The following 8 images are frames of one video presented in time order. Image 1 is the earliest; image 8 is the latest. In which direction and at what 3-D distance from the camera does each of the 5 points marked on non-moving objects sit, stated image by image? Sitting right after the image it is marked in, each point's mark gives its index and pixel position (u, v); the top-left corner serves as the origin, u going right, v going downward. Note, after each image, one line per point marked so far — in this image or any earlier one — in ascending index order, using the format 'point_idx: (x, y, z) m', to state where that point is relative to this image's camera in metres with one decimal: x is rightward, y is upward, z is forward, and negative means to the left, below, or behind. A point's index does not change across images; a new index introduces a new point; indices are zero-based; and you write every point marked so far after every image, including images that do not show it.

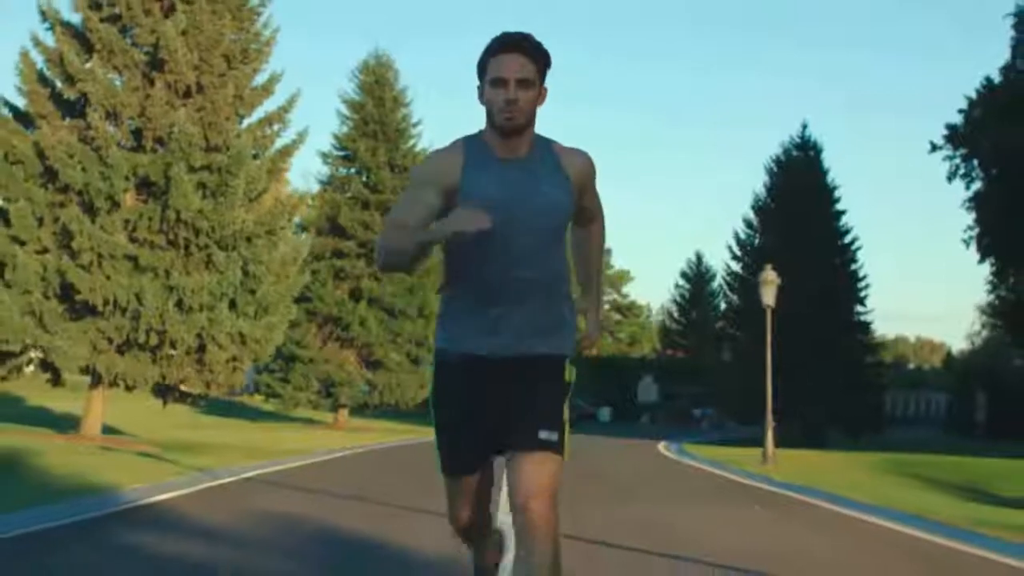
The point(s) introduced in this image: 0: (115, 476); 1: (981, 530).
0: (-5.0, -2.4, +18.9) m
1: (+6.4, -3.1, +19.4) m
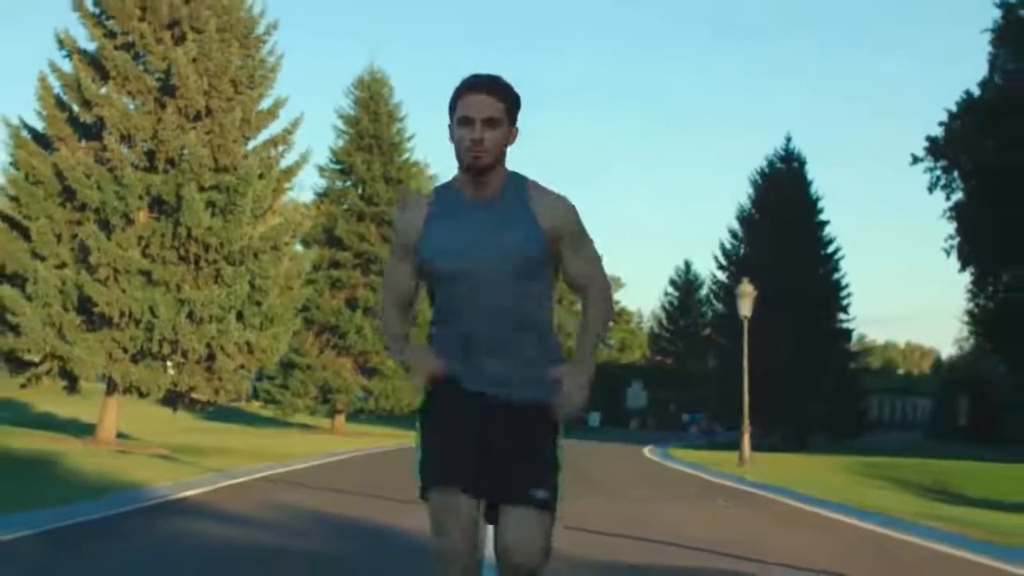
0: (-5.1, -2.6, +20.6) m
1: (+6.3, -3.3, +21.1) m
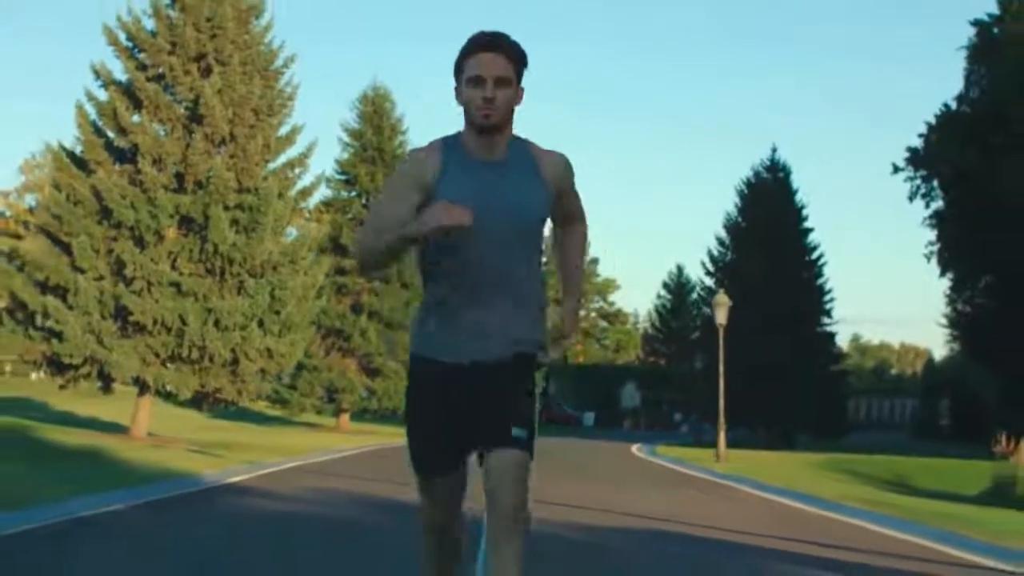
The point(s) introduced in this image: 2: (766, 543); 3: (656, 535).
0: (-5.2, -2.8, +23.5) m
1: (+6.2, -3.5, +24.1) m
2: (+2.8, -2.7, +16.1) m
3: (+1.6, -2.7, +16.3) m
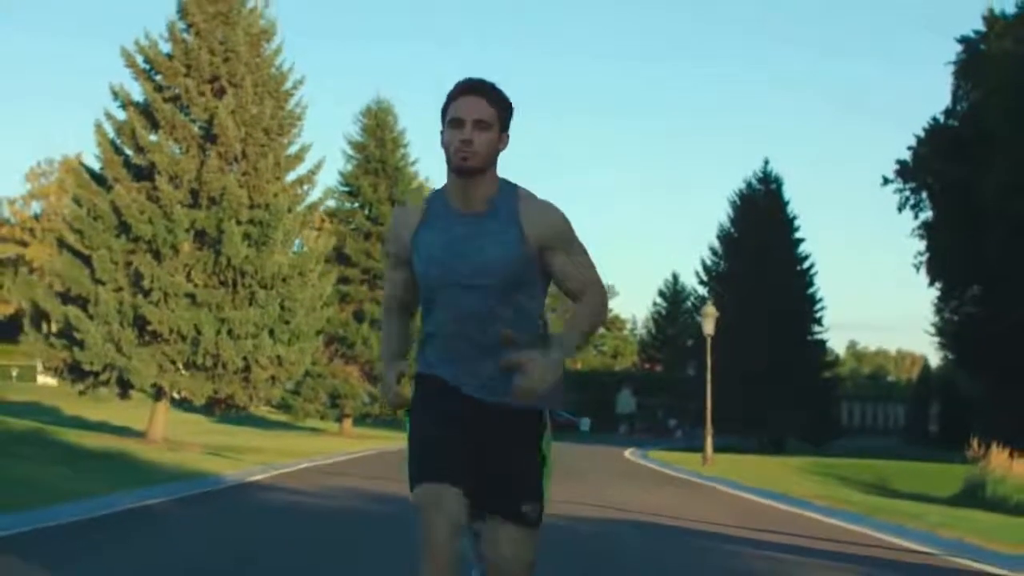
0: (-5.2, -3.1, +25.2) m
1: (+6.1, -3.8, +25.8) m
2: (+2.7, -2.9, +17.8) m
3: (+1.6, -2.9, +18.0) m
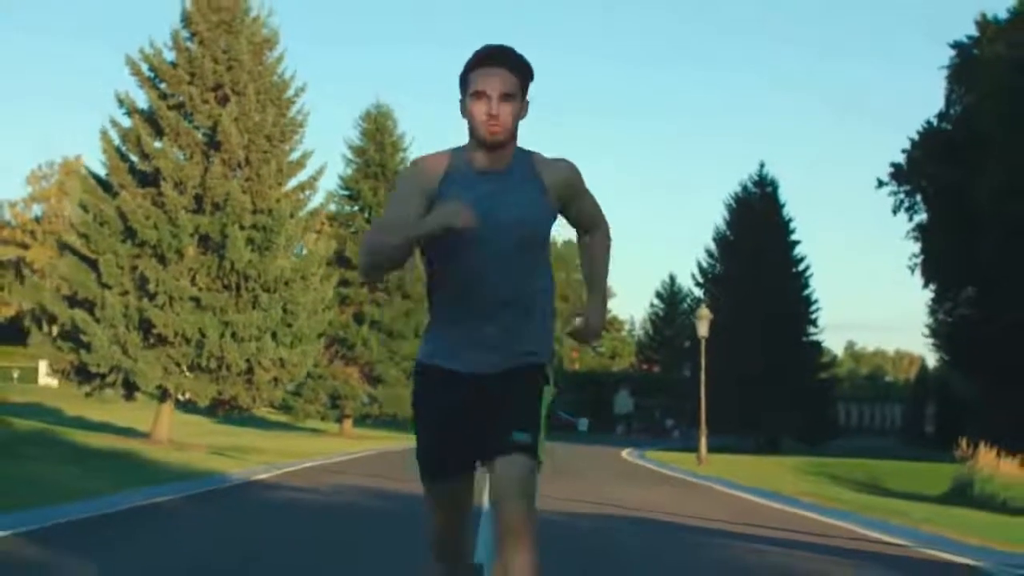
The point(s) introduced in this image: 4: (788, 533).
0: (-5.3, -3.1, +25.9) m
1: (+6.1, -3.9, +26.5) m
2: (+2.7, -3.0, +18.5) m
3: (+1.5, -3.0, +18.7) m
4: (+3.3, -3.0, +17.9) m
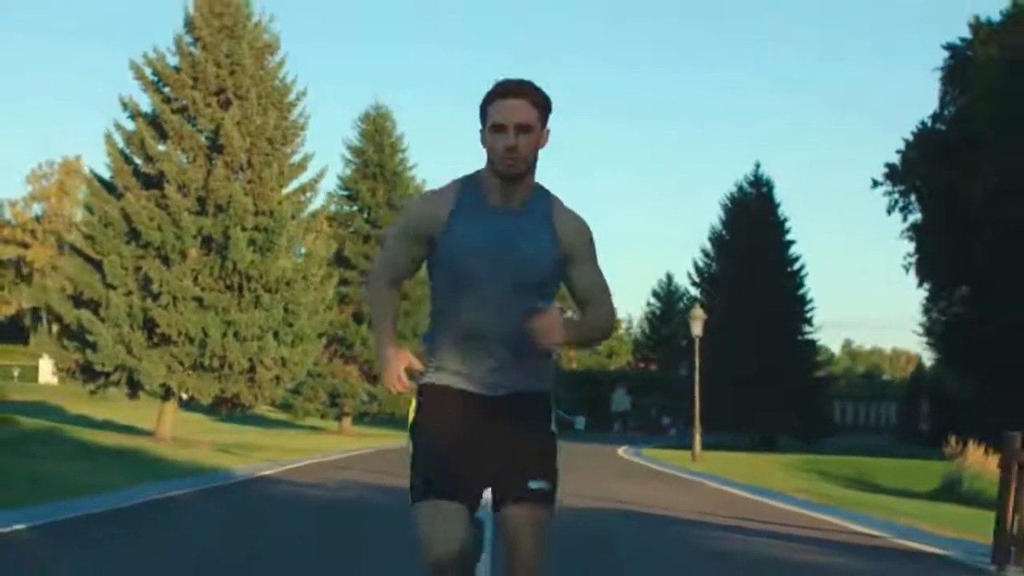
0: (-5.3, -3.2, +26.6) m
1: (+6.0, -3.9, +27.2) m
2: (+2.7, -3.0, +19.1) m
3: (+1.5, -3.0, +19.4) m
4: (+3.3, -3.0, +18.5) m
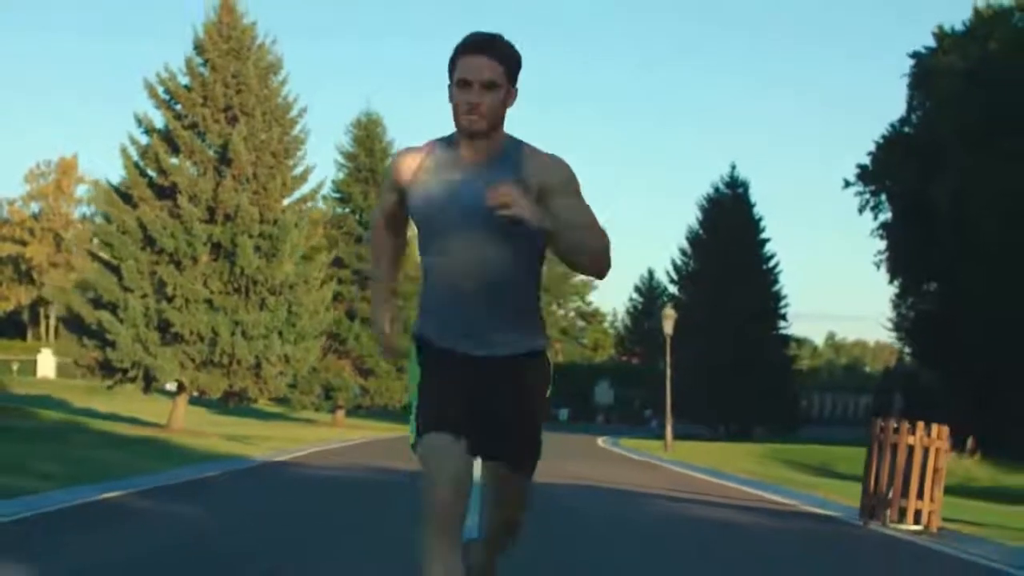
0: (-5.6, -3.3, +29.6) m
1: (+5.7, -4.0, +30.3) m
2: (+2.4, -3.2, +22.2) m
3: (+1.3, -3.1, +22.4) m
4: (+3.1, -3.1, +21.6) m
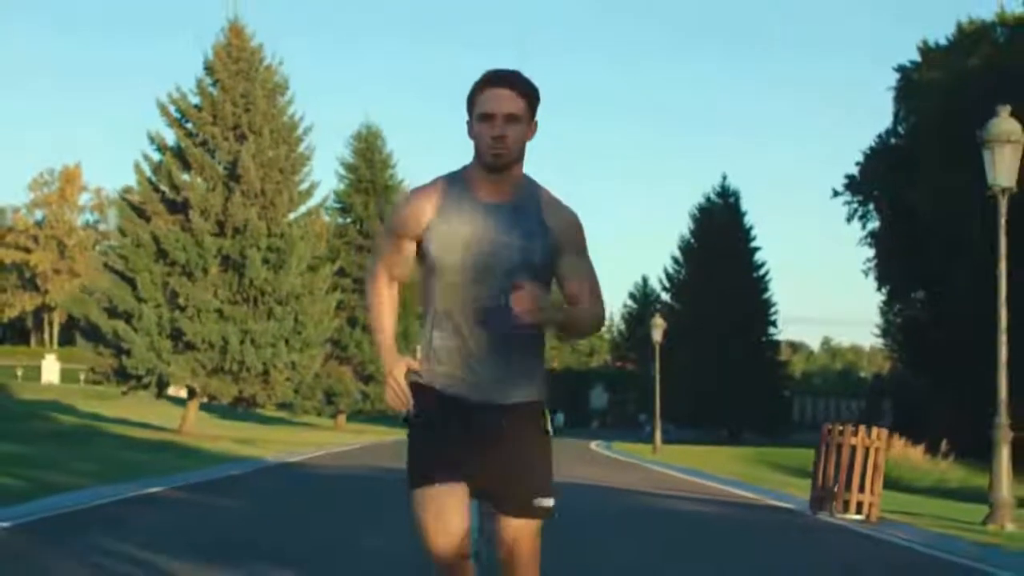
0: (-5.7, -3.5, +31.4) m
1: (+5.7, -4.2, +32.2) m
2: (+2.4, -3.4, +24.1) m
3: (+1.2, -3.4, +24.3) m
4: (+3.0, -3.4, +23.5) m
